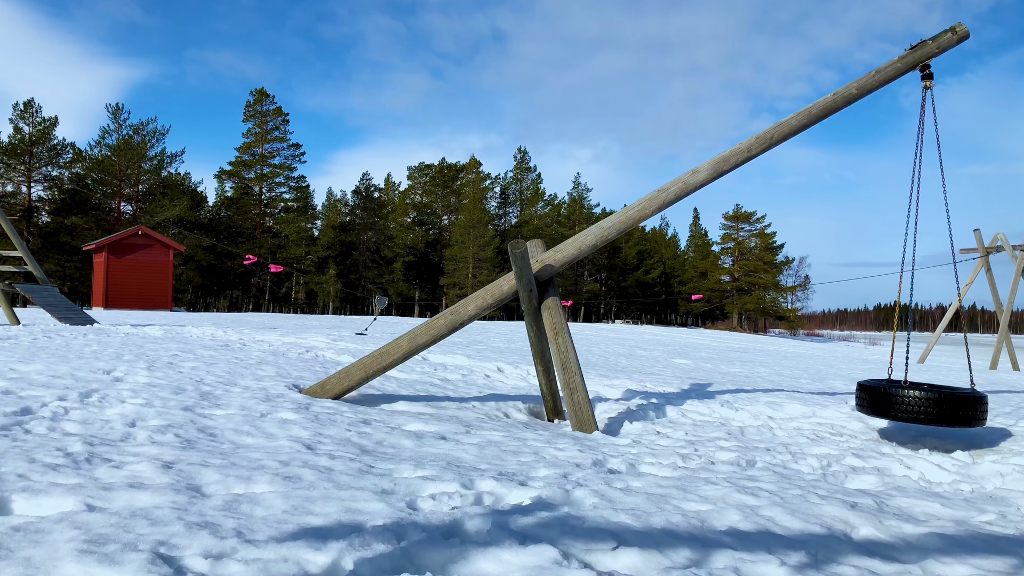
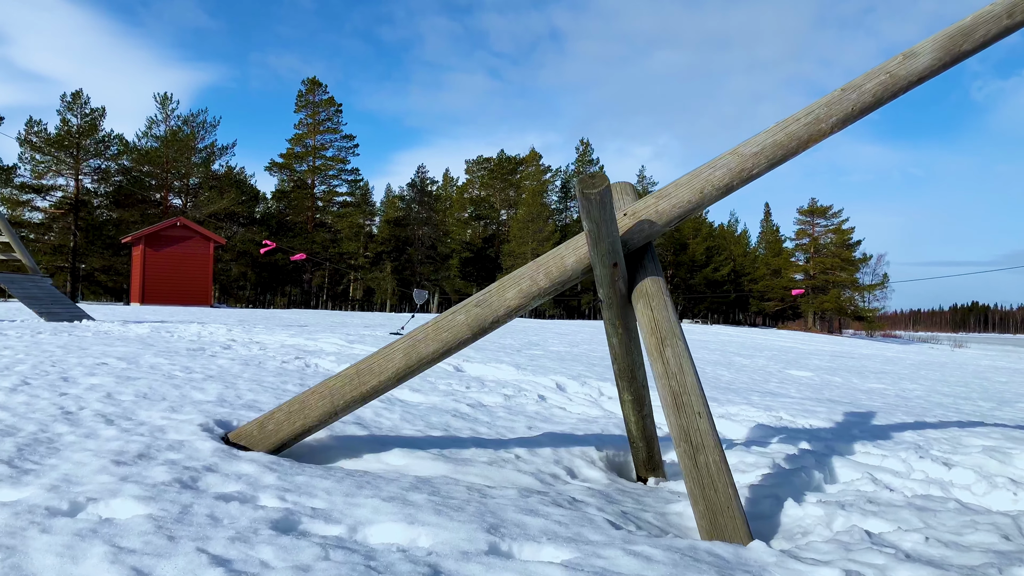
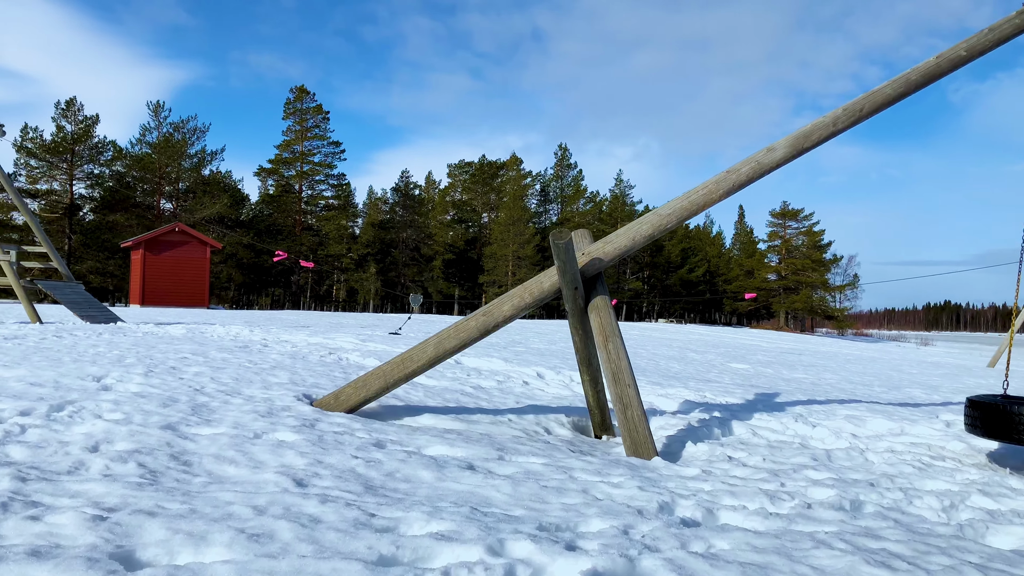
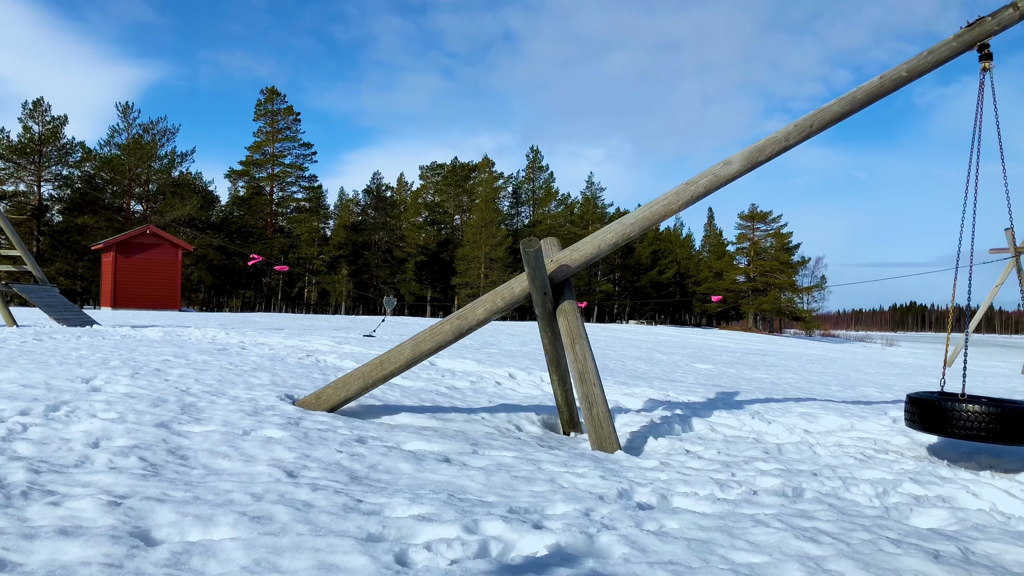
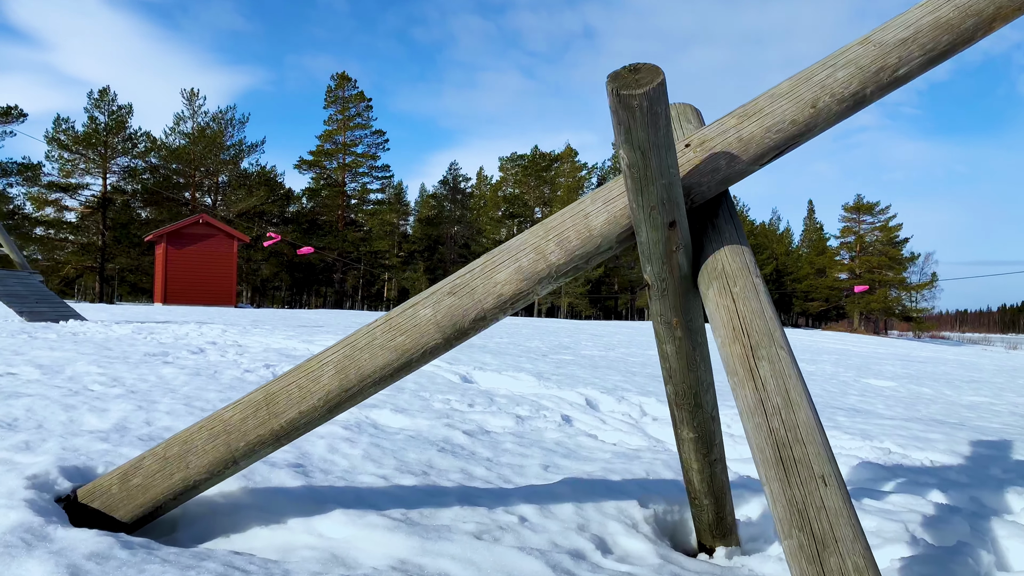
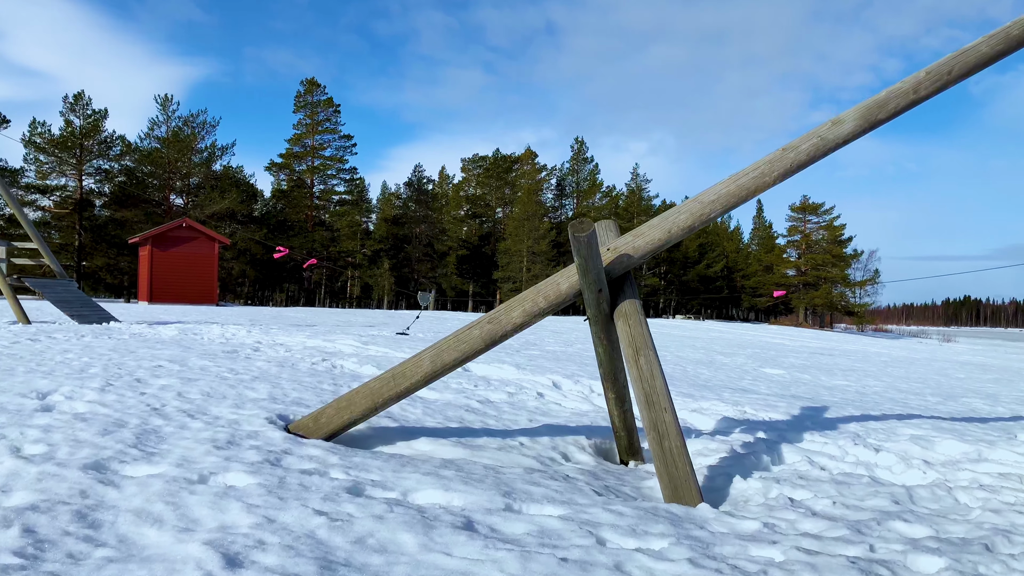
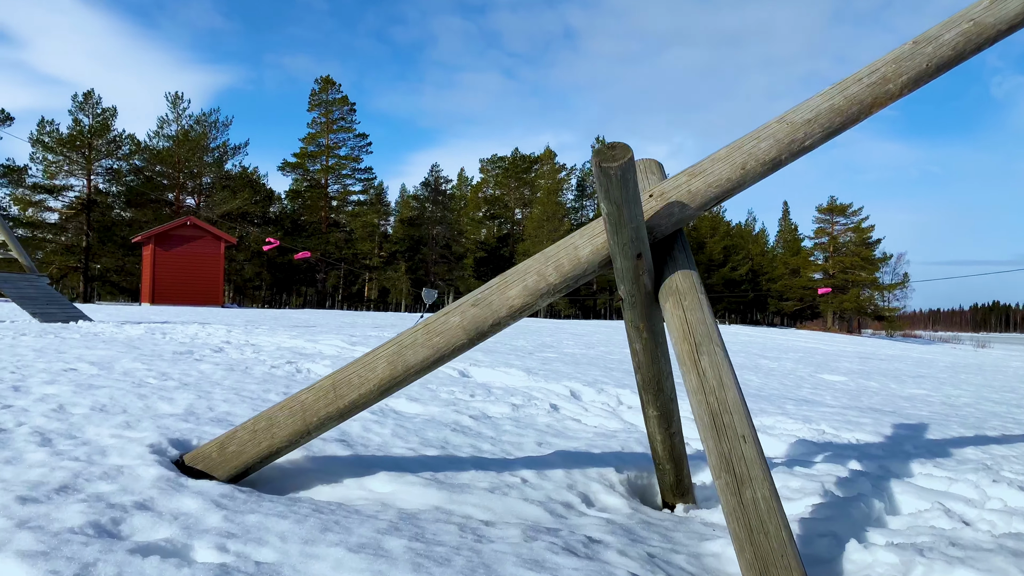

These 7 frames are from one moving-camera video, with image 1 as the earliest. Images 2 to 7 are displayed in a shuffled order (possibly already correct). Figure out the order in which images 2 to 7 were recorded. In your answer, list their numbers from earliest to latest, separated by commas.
4, 3, 6, 2, 7, 5
